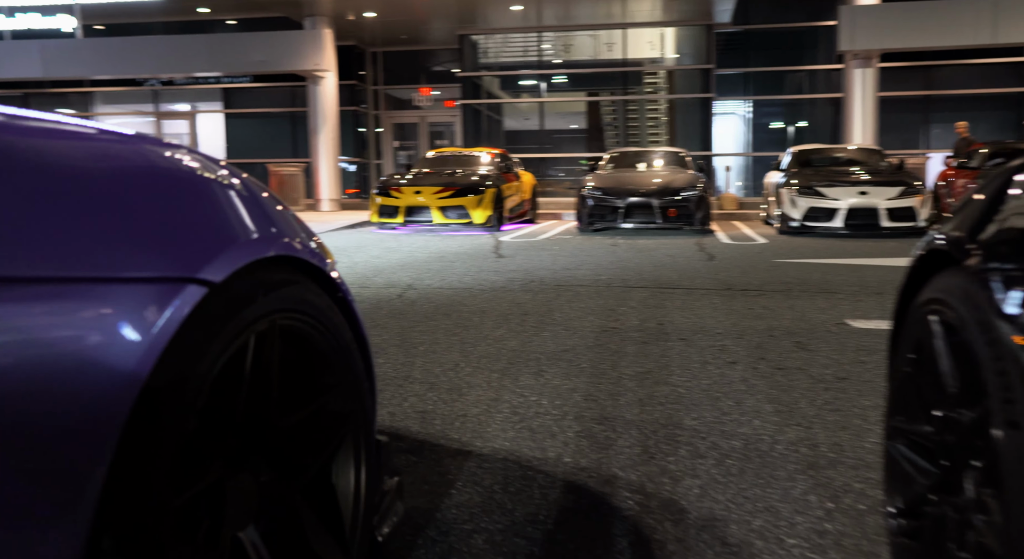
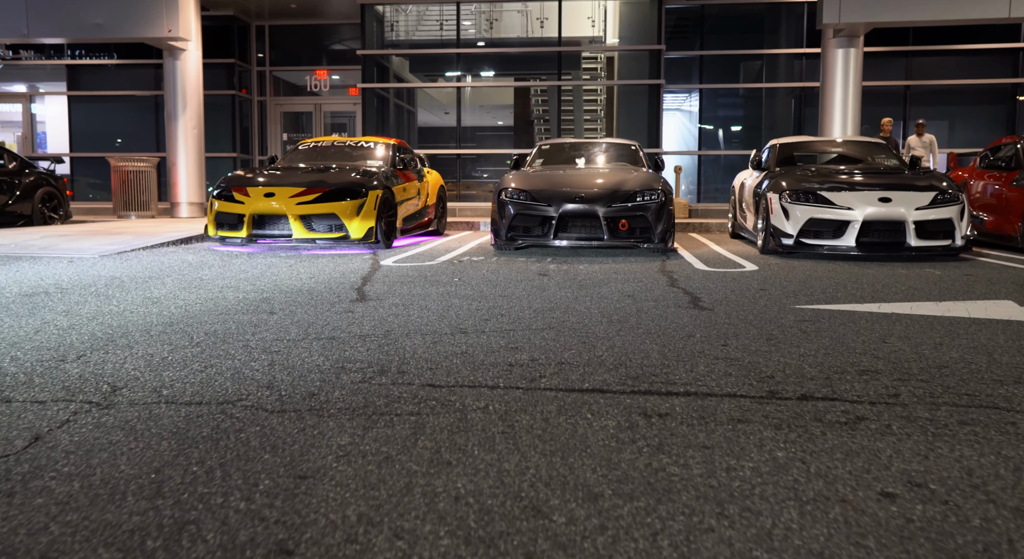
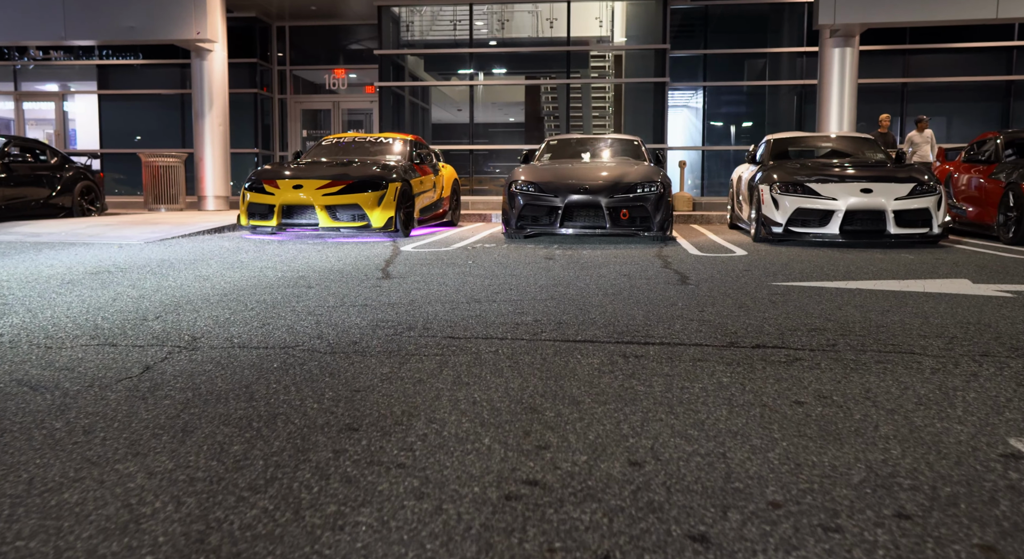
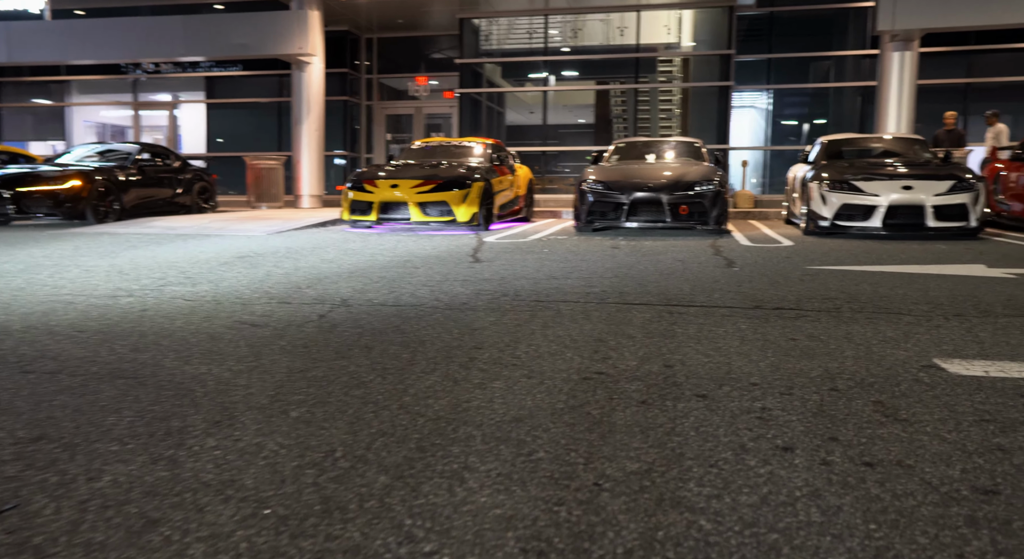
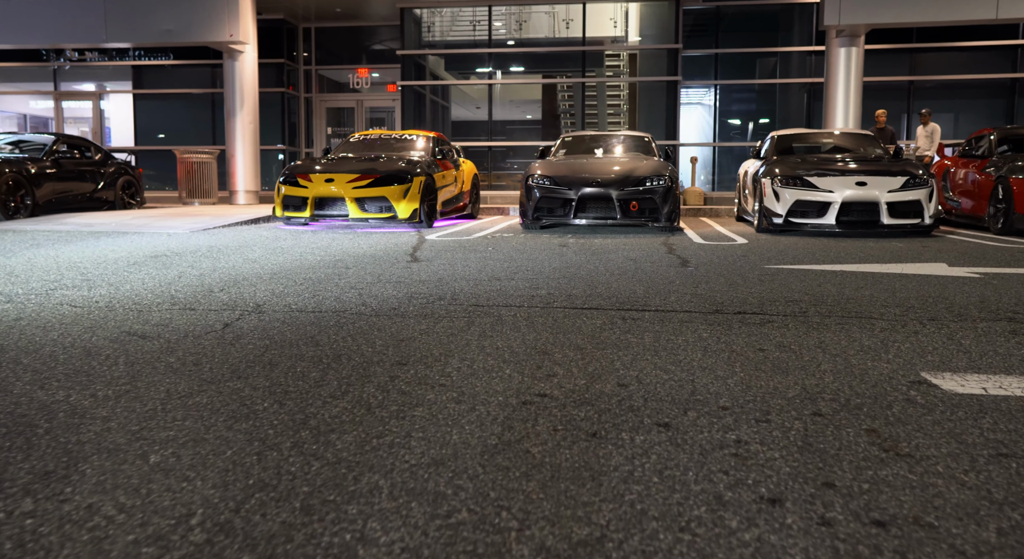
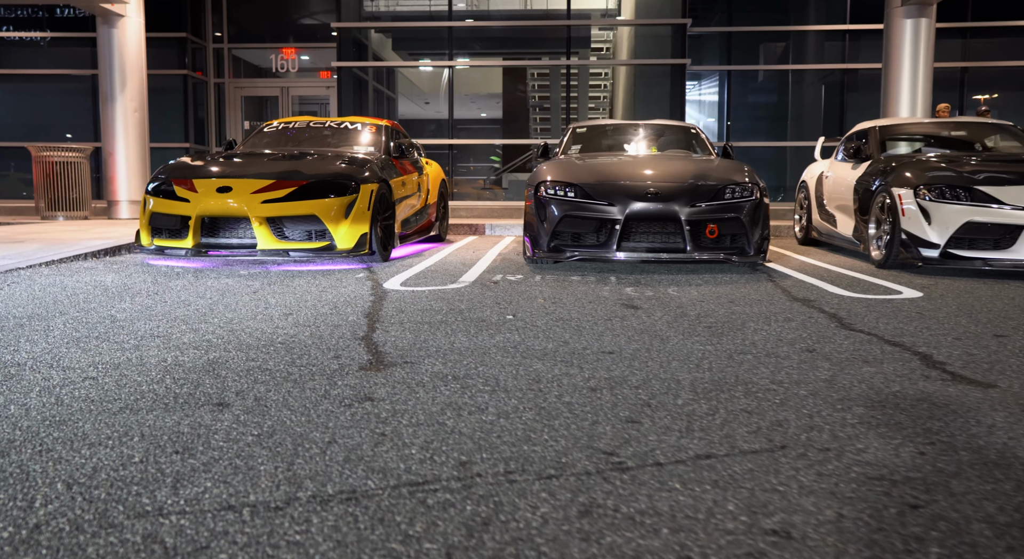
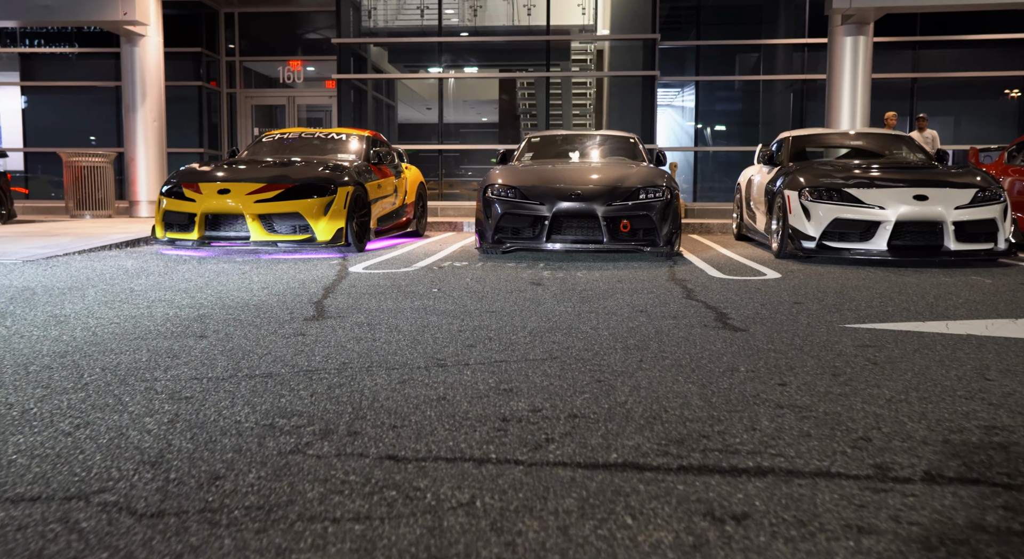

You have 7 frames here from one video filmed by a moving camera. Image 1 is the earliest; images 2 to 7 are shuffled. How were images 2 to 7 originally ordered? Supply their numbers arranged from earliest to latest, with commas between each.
4, 5, 3, 2, 7, 6
